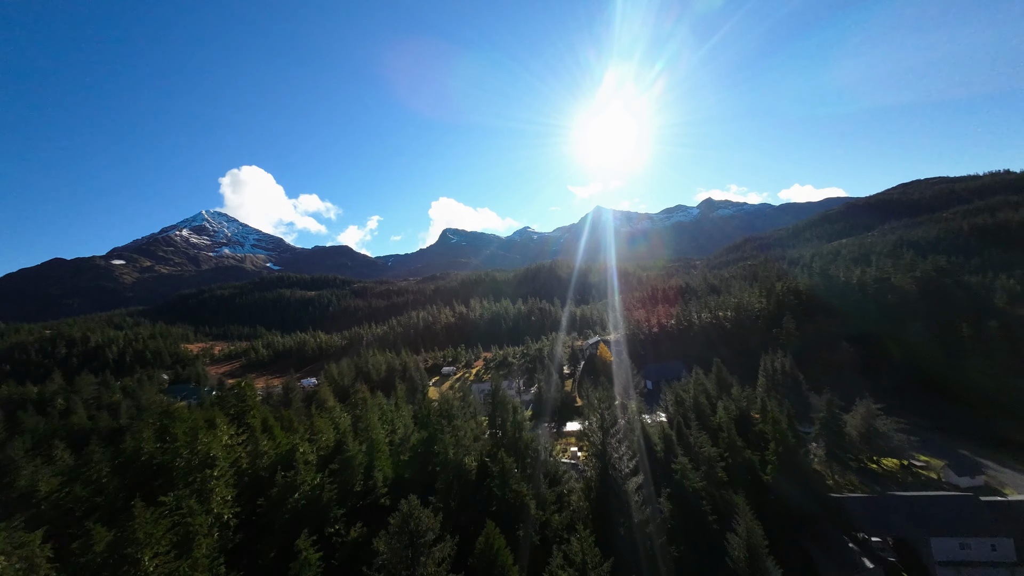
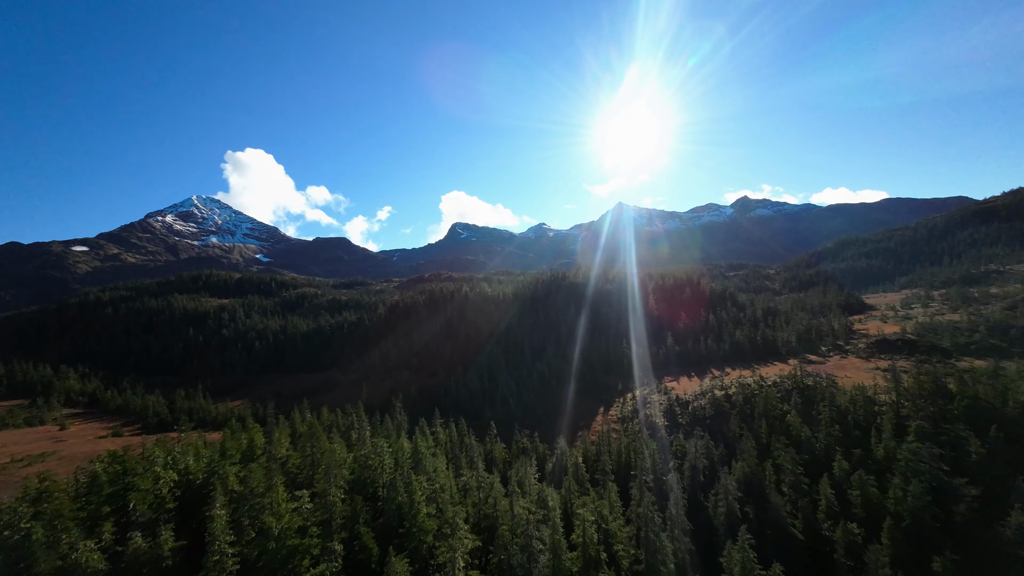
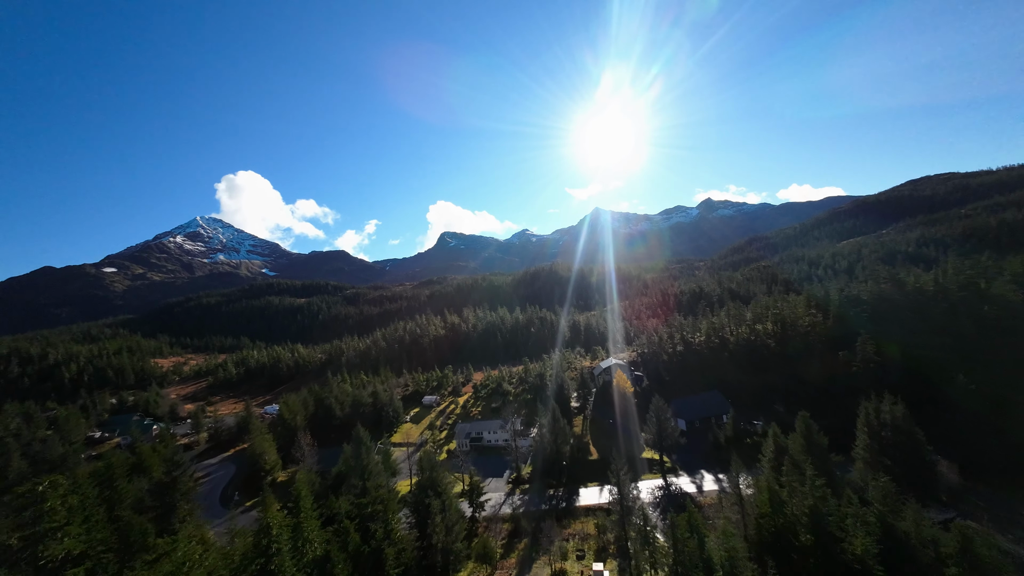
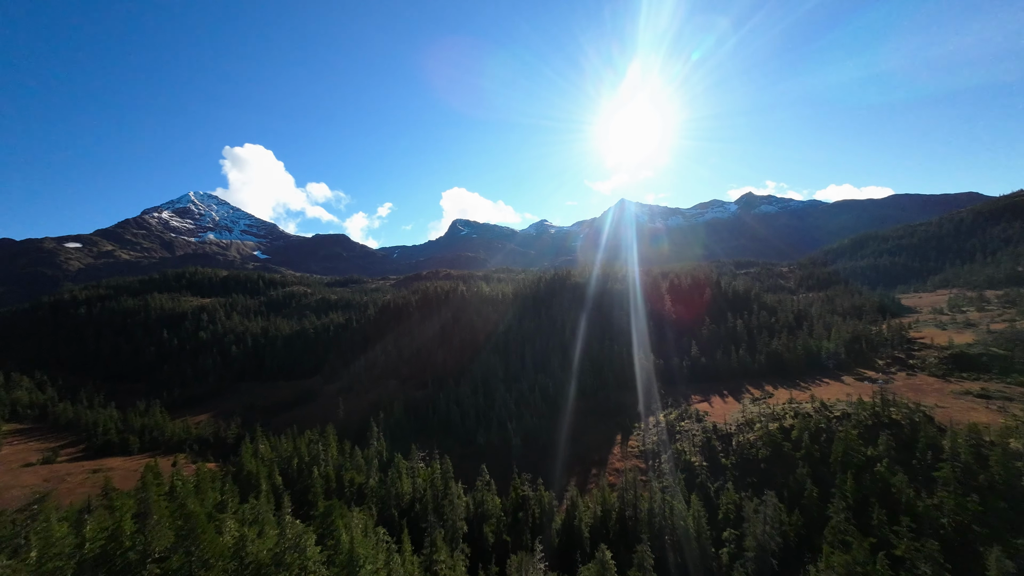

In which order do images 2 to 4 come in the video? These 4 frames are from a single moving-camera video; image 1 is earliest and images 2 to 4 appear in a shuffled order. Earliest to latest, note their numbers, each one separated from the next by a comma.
3, 2, 4
